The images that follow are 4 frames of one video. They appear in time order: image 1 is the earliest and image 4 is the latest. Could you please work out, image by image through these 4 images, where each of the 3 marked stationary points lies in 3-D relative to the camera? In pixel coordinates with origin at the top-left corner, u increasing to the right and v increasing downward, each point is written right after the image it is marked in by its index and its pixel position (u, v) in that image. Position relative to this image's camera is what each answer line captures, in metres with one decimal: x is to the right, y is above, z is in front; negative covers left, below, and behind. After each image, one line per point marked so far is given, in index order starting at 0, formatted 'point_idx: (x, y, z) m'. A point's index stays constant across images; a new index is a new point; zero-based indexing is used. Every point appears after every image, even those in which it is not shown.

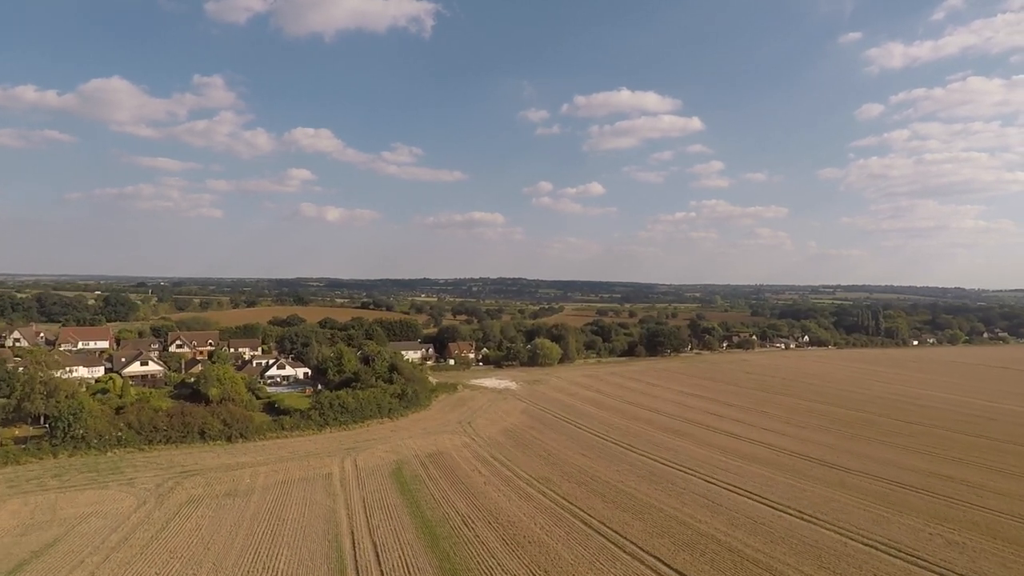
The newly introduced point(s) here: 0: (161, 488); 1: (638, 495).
0: (-13.5, -7.7, +20.0) m
1: (+4.7, -7.7, +19.3) m
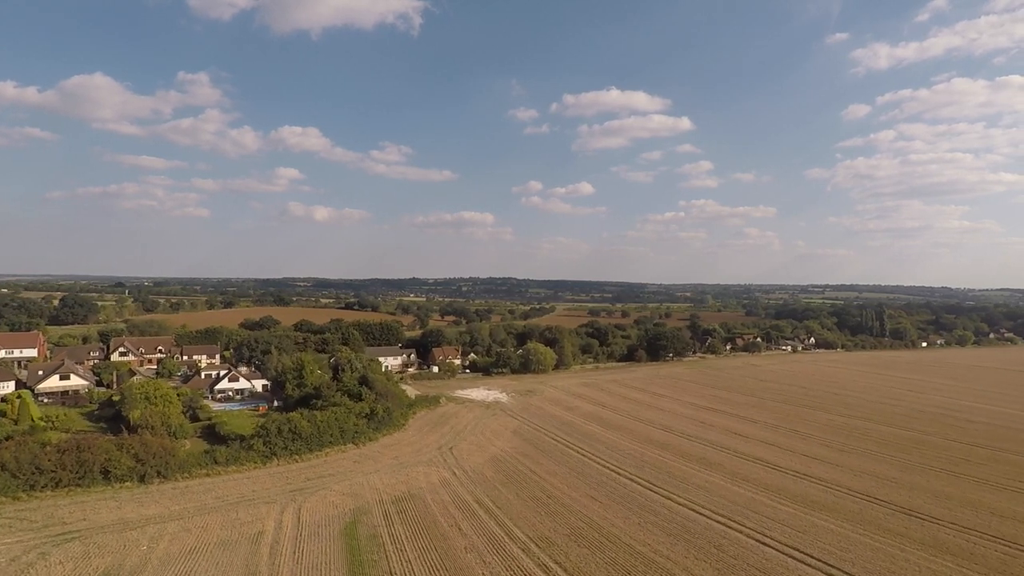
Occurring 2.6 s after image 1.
0: (-13.7, -7.6, +14.4) m
1: (+4.4, -7.6, +14.0) m
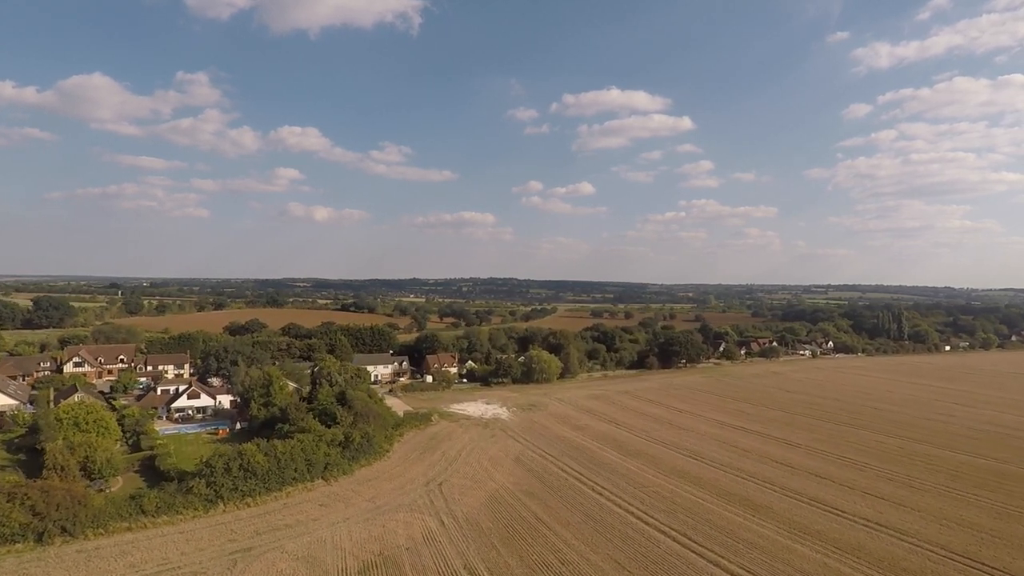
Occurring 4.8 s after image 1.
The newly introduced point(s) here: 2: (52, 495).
0: (-13.7, -7.8, +9.9) m
1: (+4.5, -7.8, +9.5) m
2: (-14.6, -6.6, +16.5) m
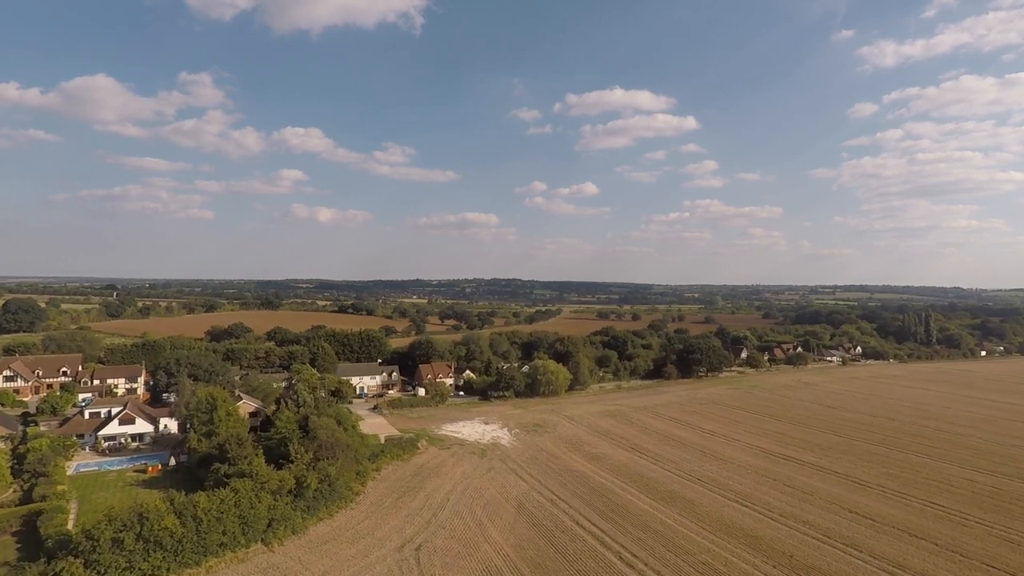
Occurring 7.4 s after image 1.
0: (-13.7, -7.9, +4.5) m
1: (+4.5, -7.8, +4.0) m
2: (-14.6, -6.7, +11.1) m
